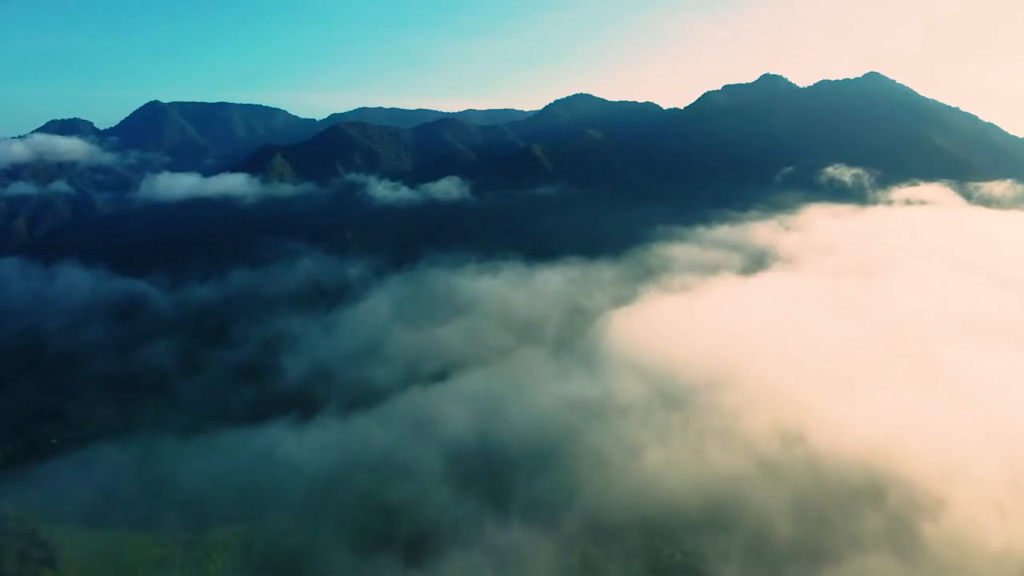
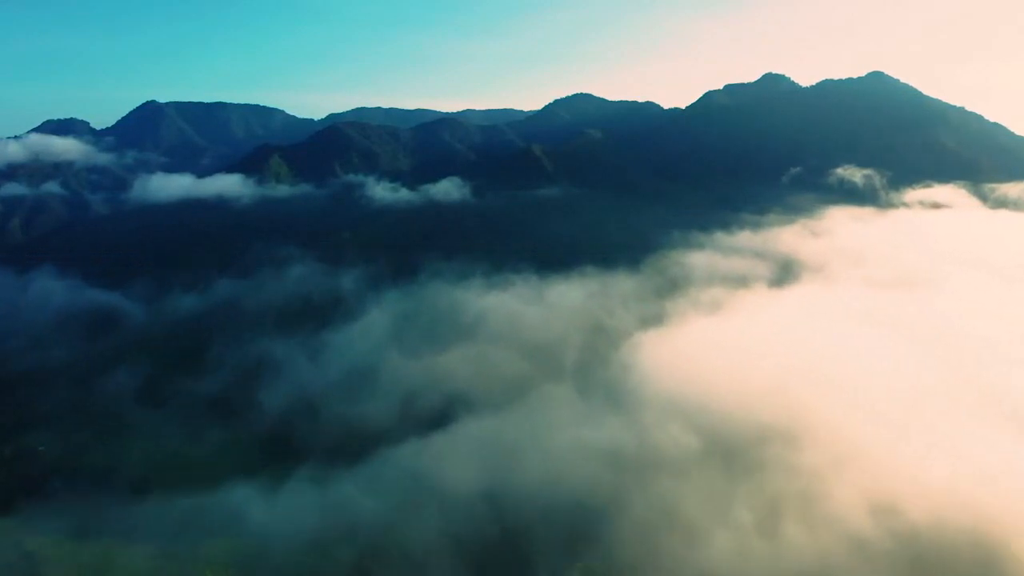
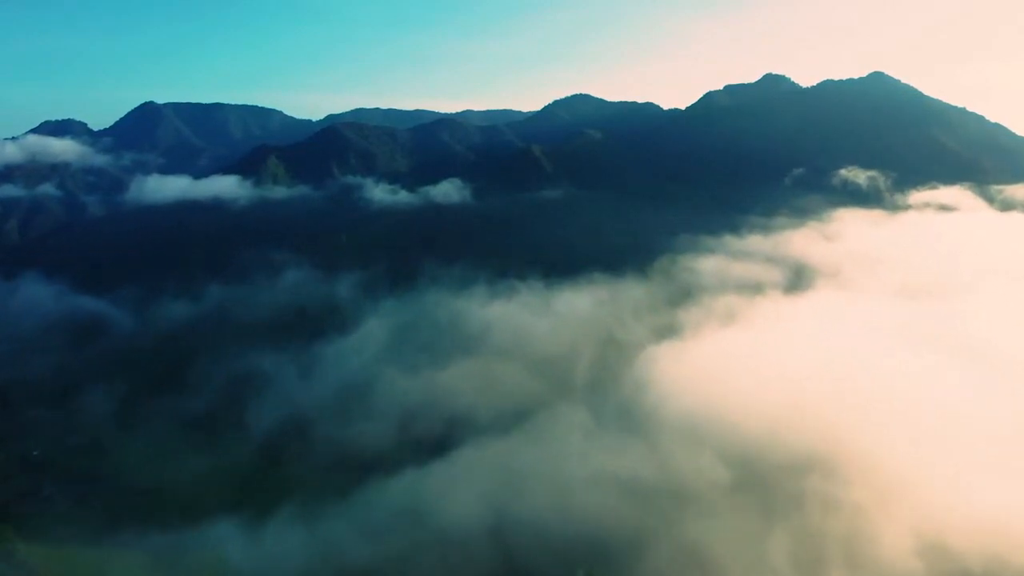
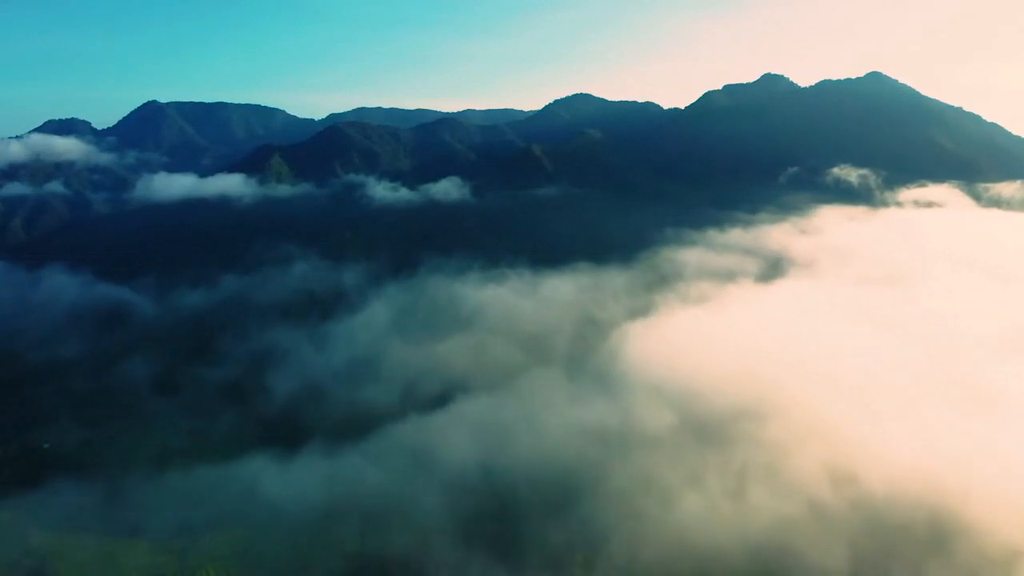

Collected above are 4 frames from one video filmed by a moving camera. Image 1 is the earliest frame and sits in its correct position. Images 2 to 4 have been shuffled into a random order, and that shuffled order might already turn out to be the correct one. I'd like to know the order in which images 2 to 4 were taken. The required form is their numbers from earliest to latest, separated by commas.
4, 2, 3
